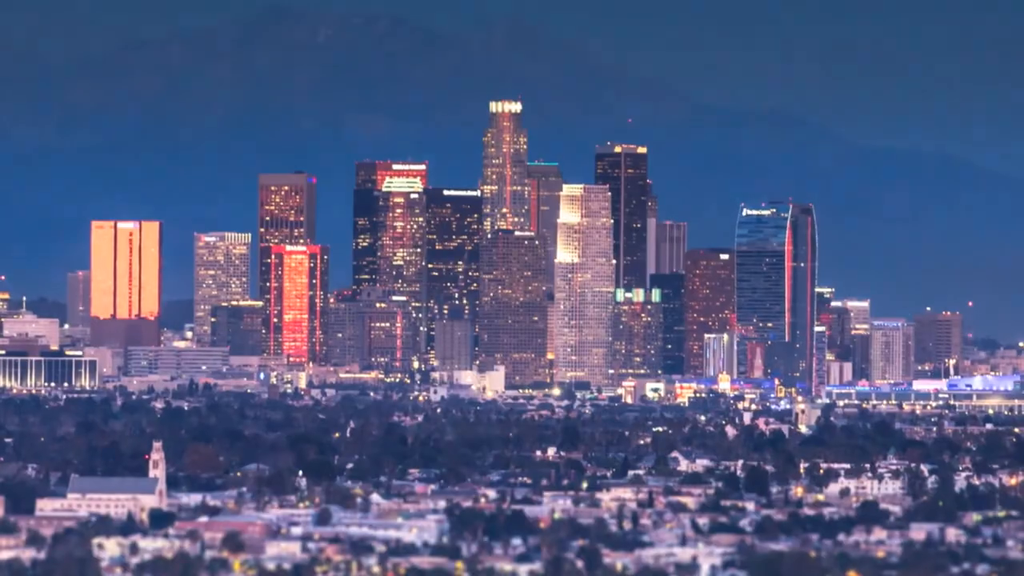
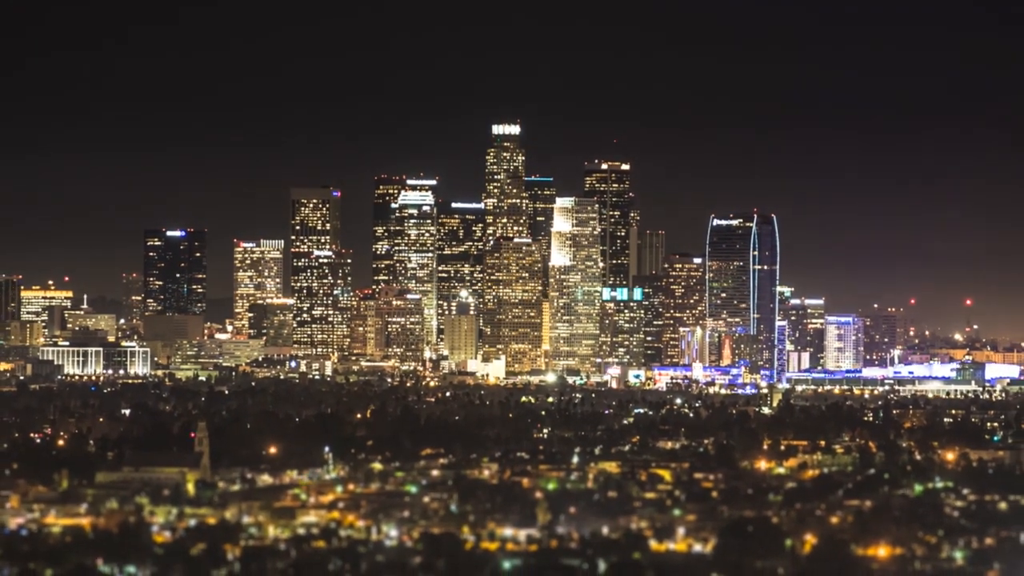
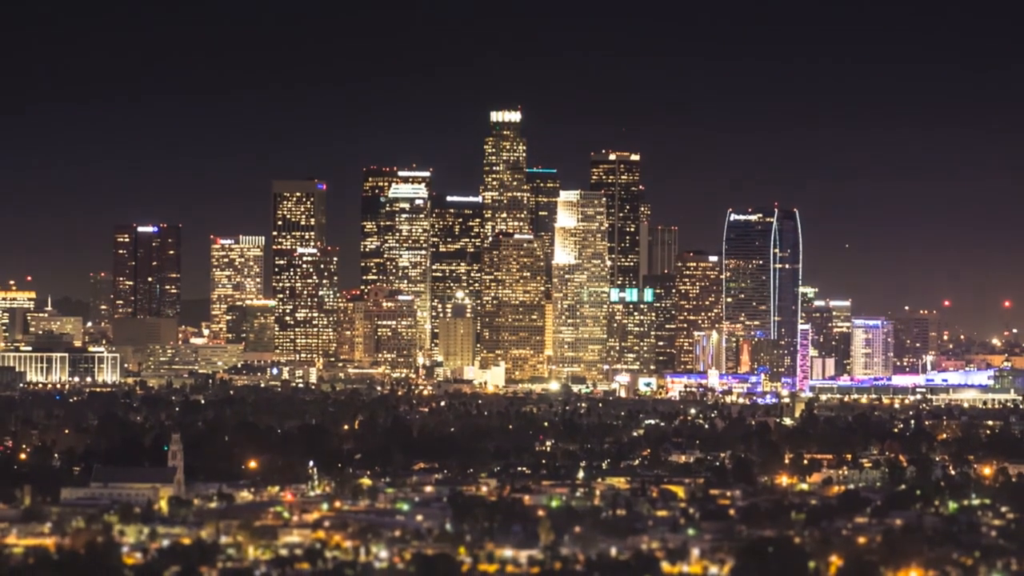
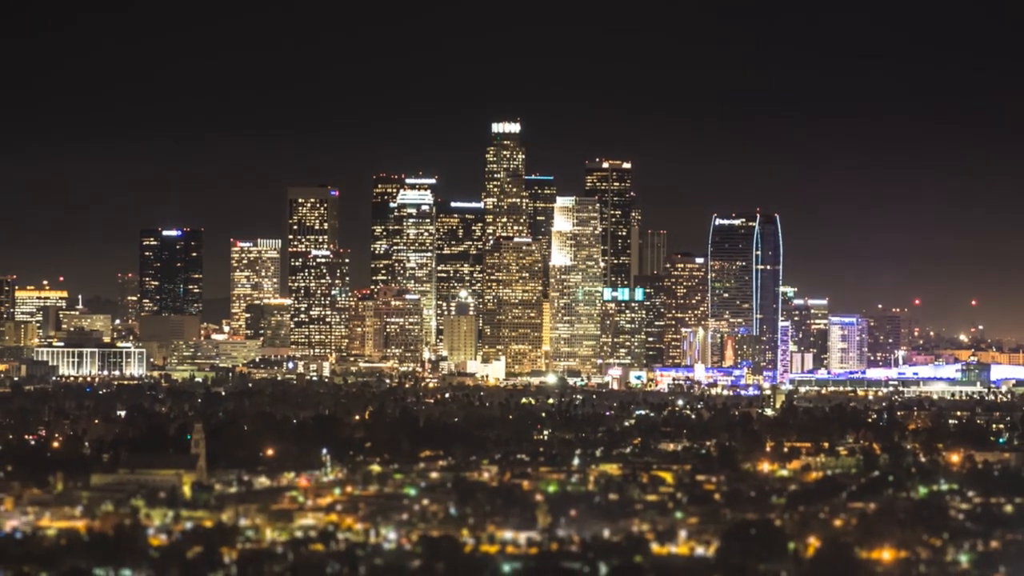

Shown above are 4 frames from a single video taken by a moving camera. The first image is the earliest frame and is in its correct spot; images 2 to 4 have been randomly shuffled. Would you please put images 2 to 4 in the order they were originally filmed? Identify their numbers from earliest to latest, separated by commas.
3, 4, 2
